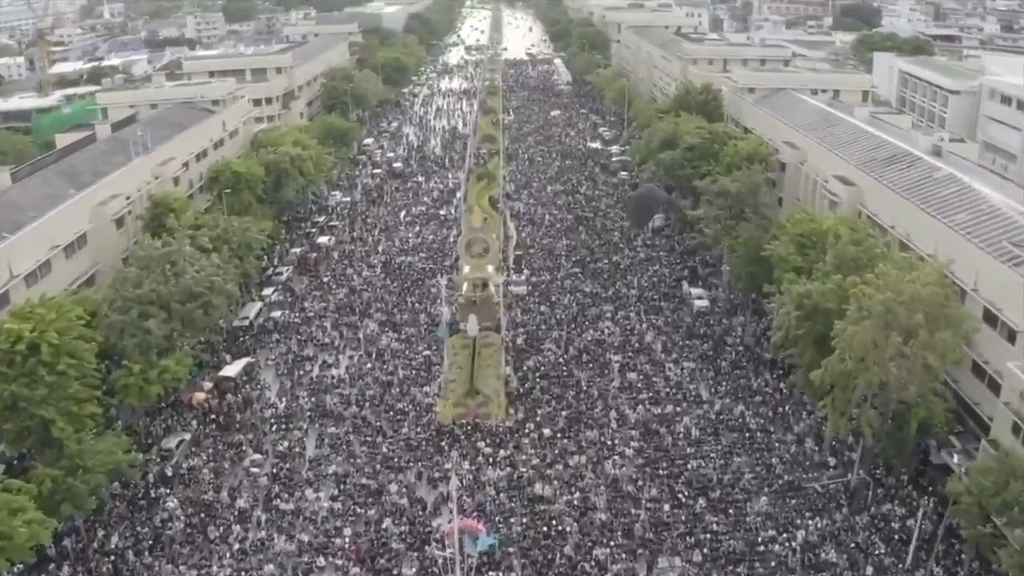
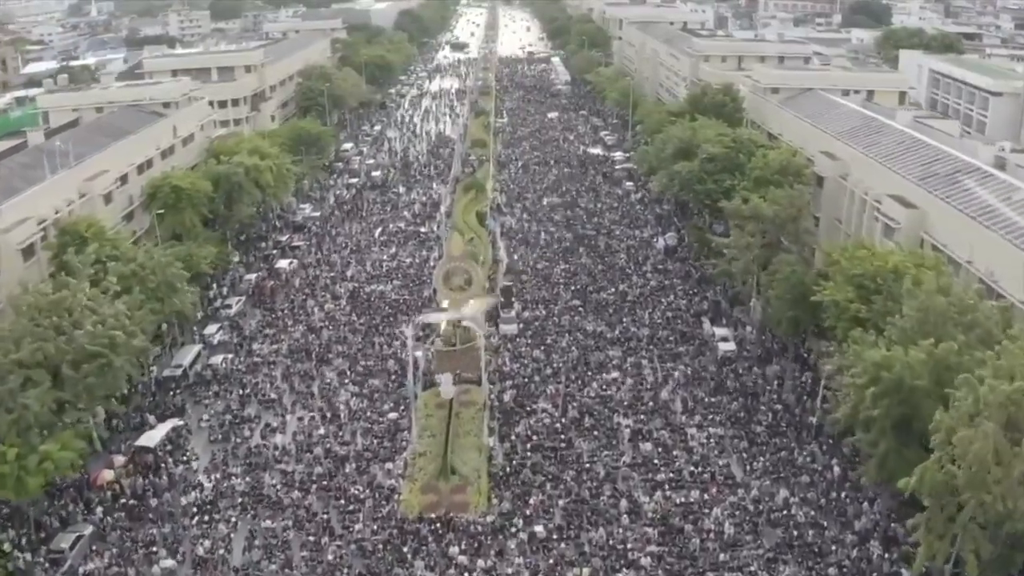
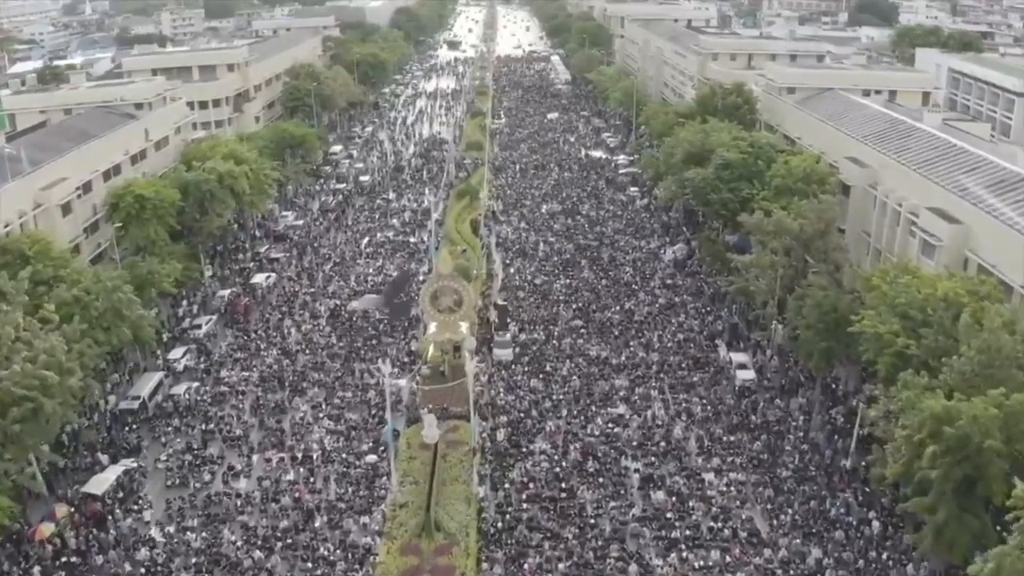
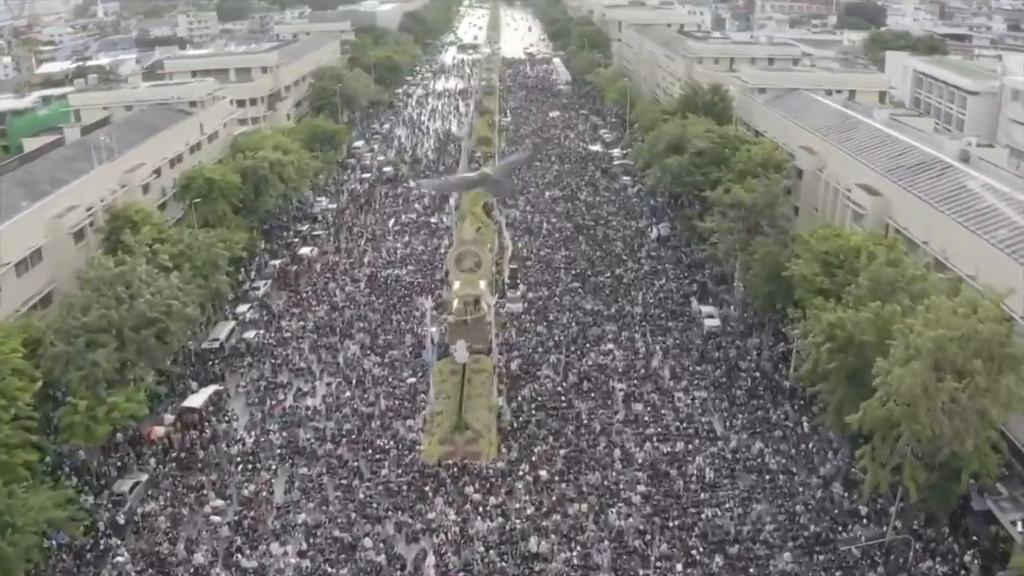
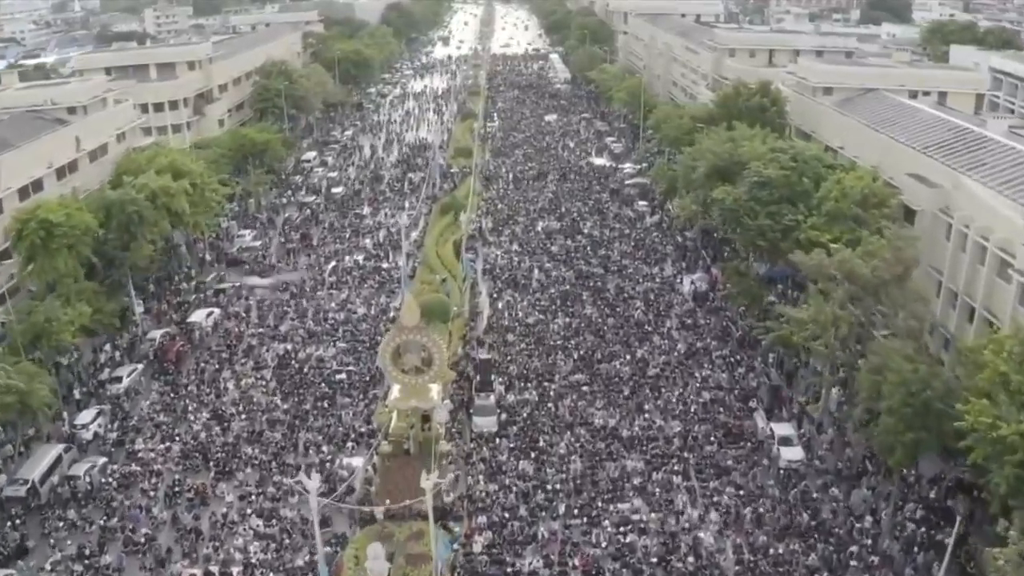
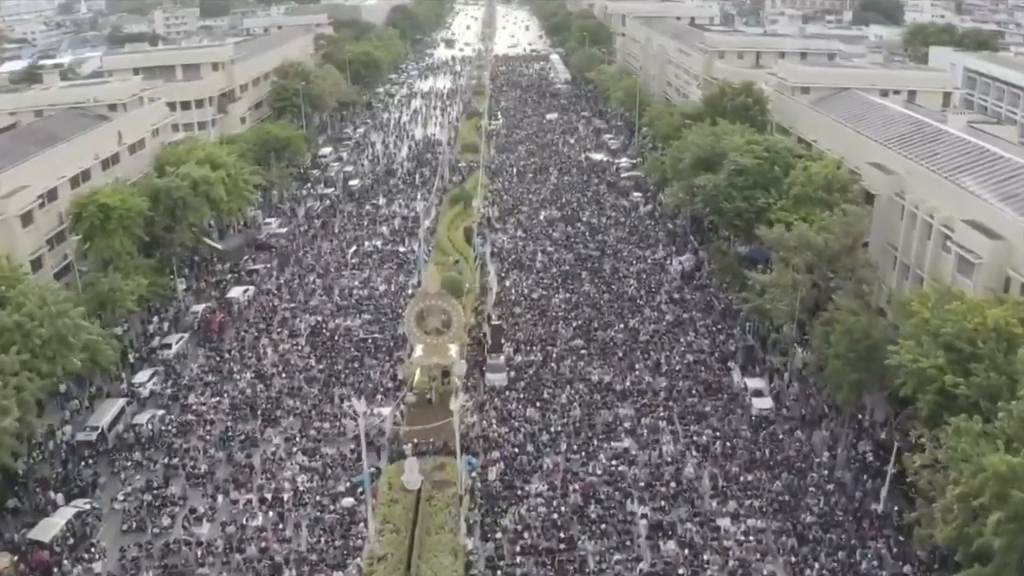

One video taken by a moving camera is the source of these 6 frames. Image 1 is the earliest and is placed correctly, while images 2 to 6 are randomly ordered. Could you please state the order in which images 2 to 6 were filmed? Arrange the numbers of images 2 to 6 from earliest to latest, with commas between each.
4, 2, 3, 6, 5
